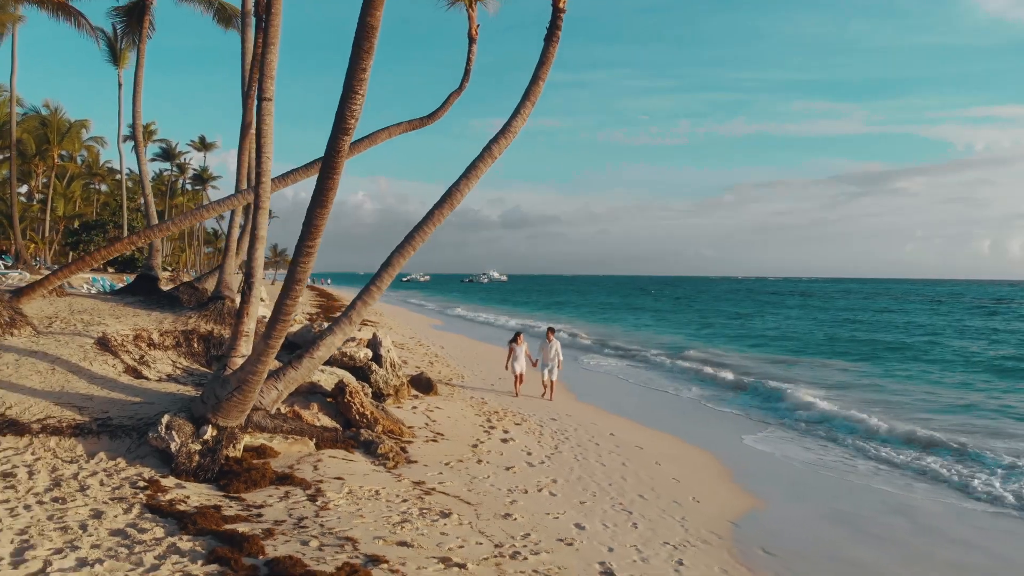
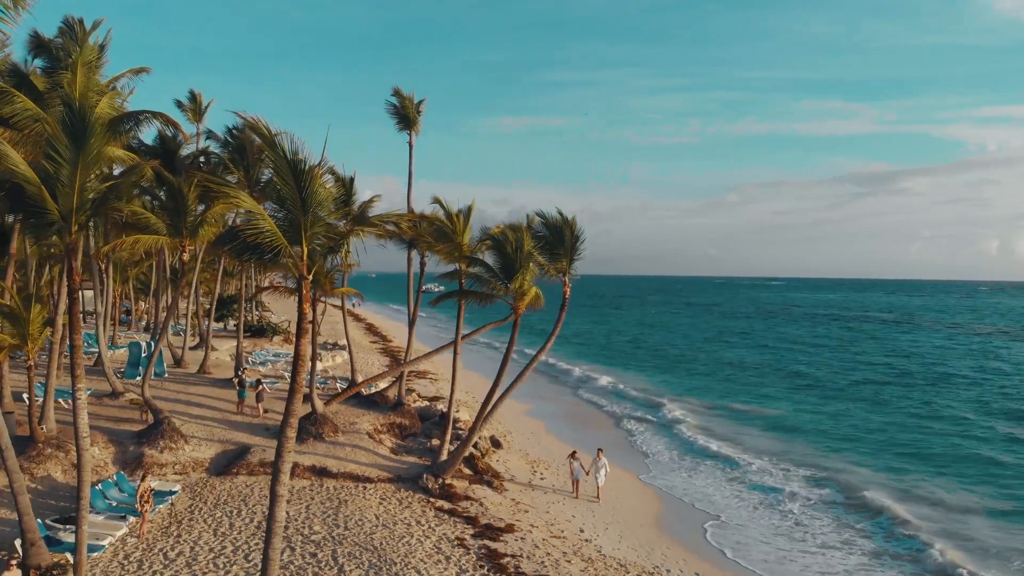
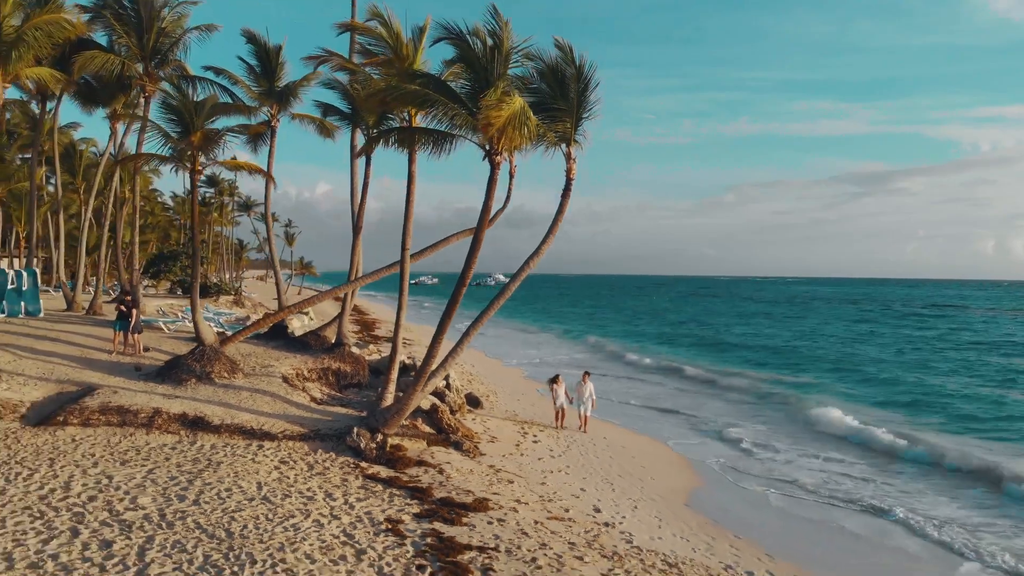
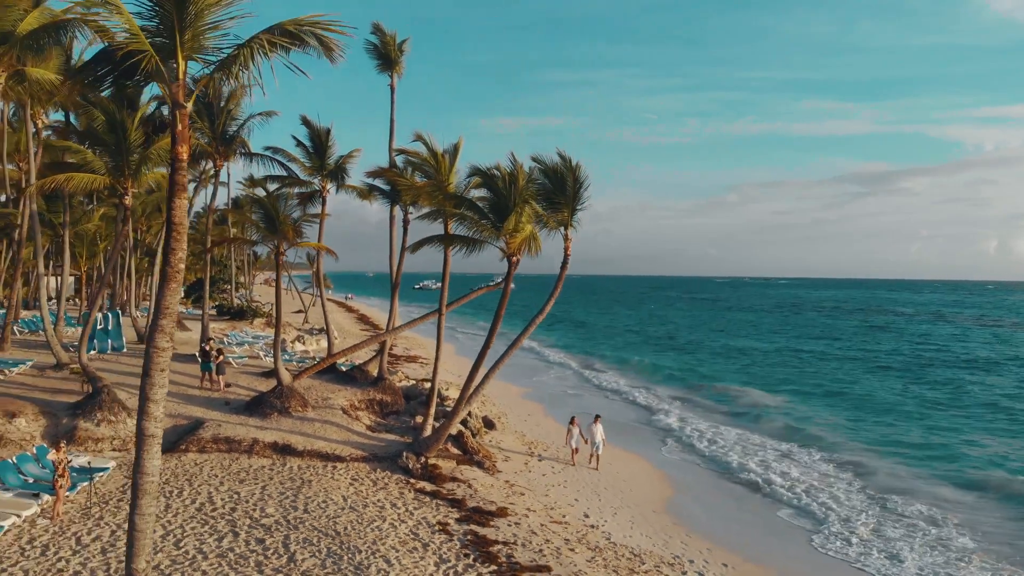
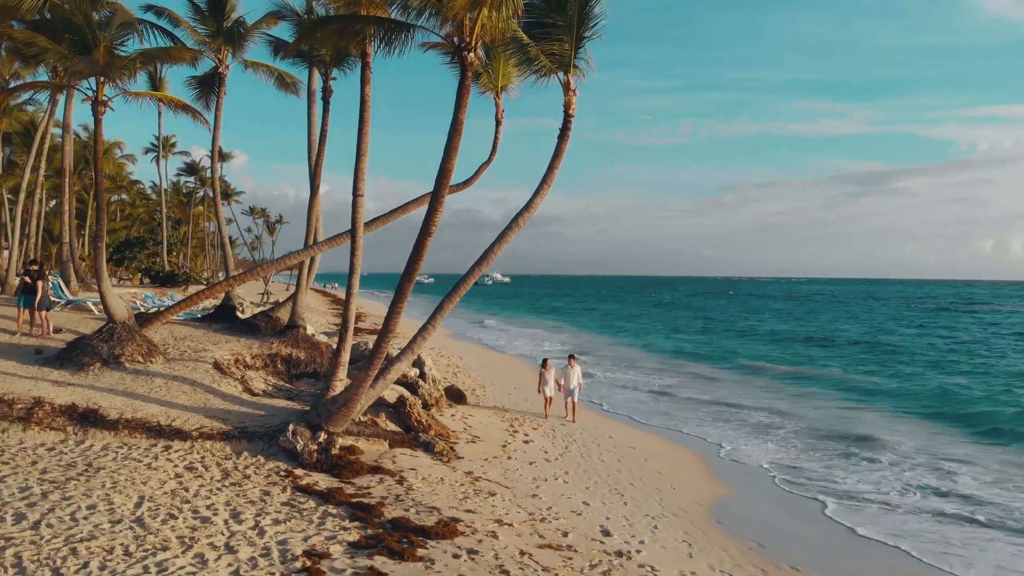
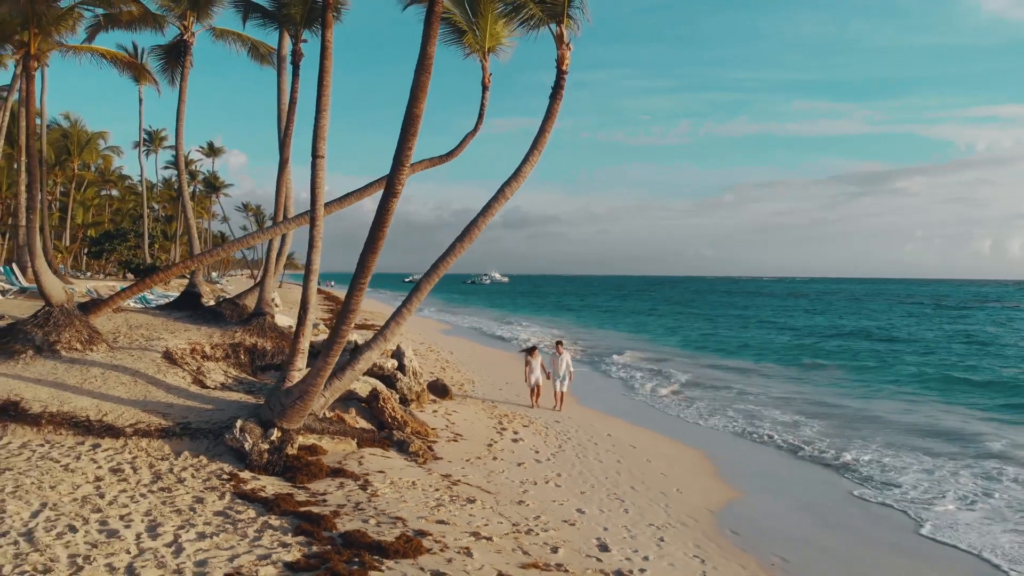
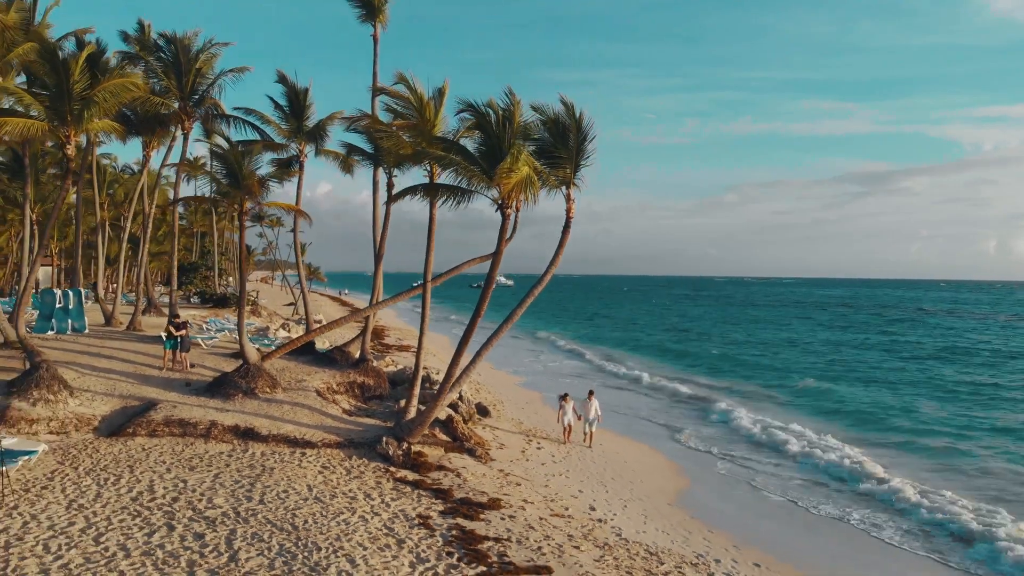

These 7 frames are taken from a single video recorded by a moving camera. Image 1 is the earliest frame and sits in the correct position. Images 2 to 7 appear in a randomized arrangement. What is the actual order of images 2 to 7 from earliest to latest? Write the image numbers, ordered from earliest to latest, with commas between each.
6, 5, 3, 7, 4, 2
